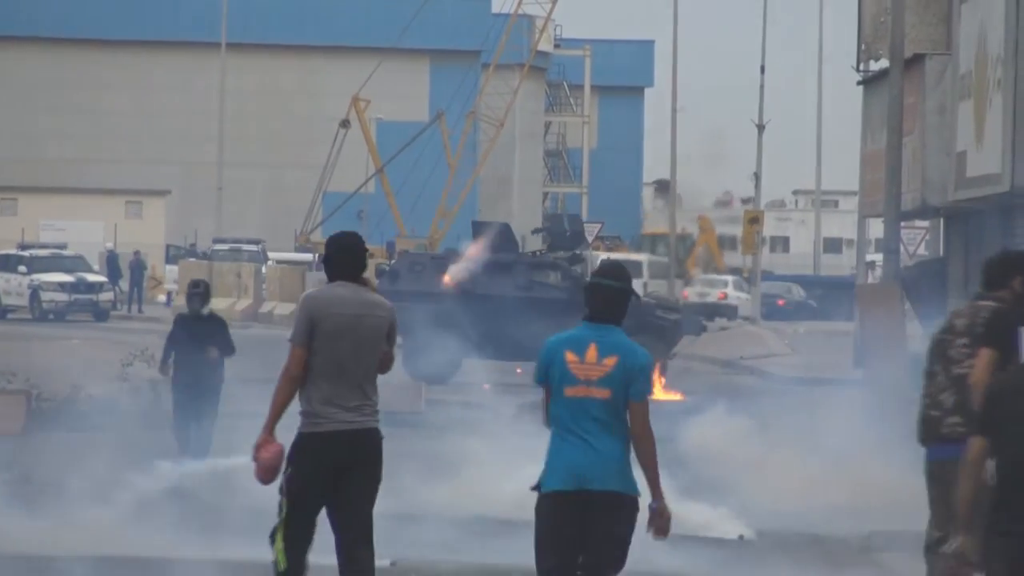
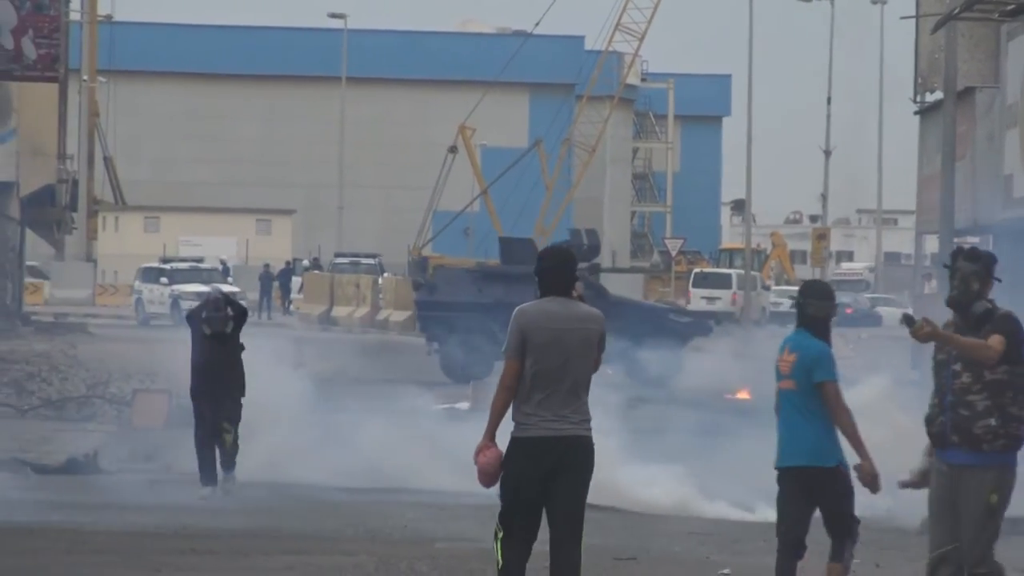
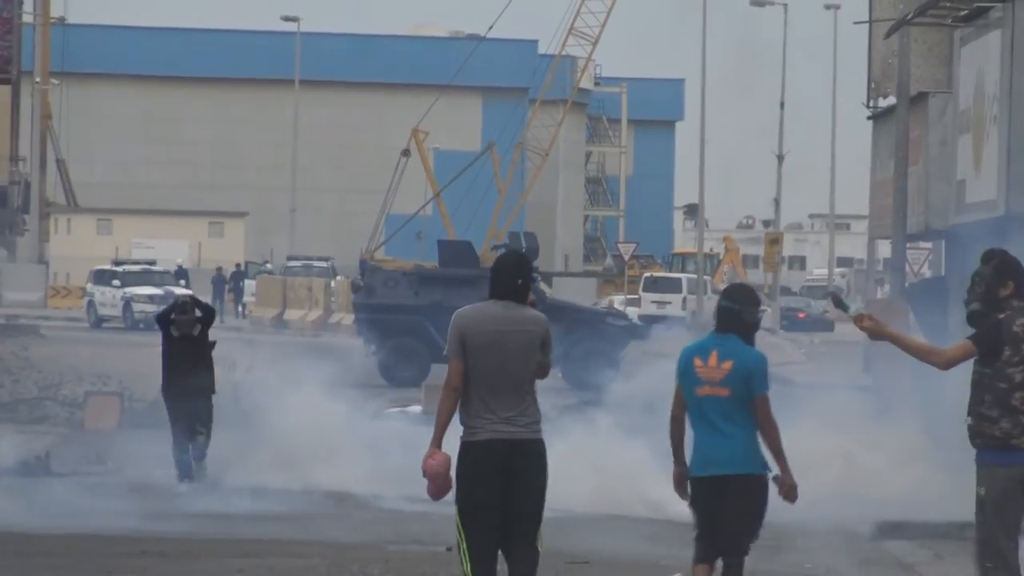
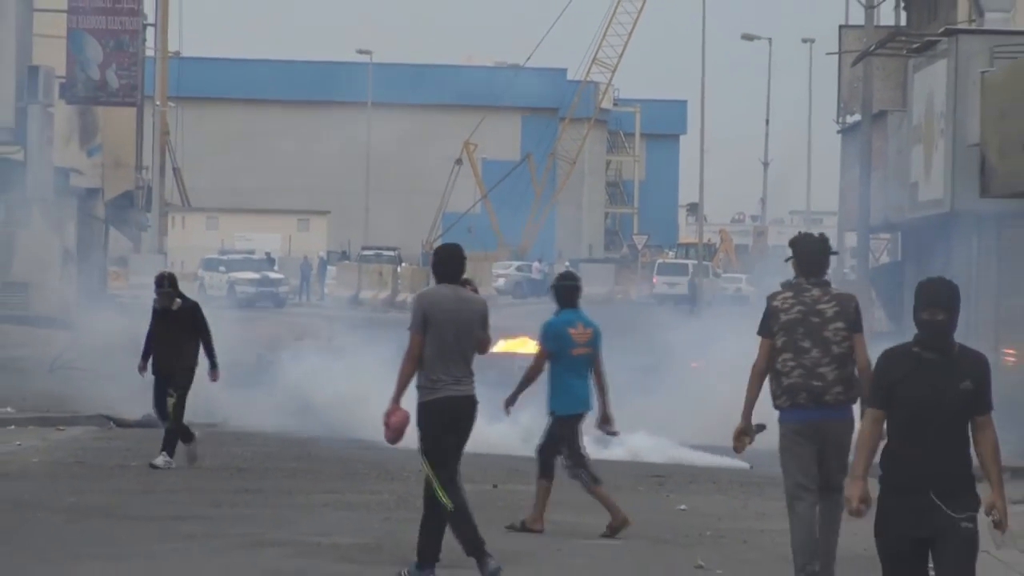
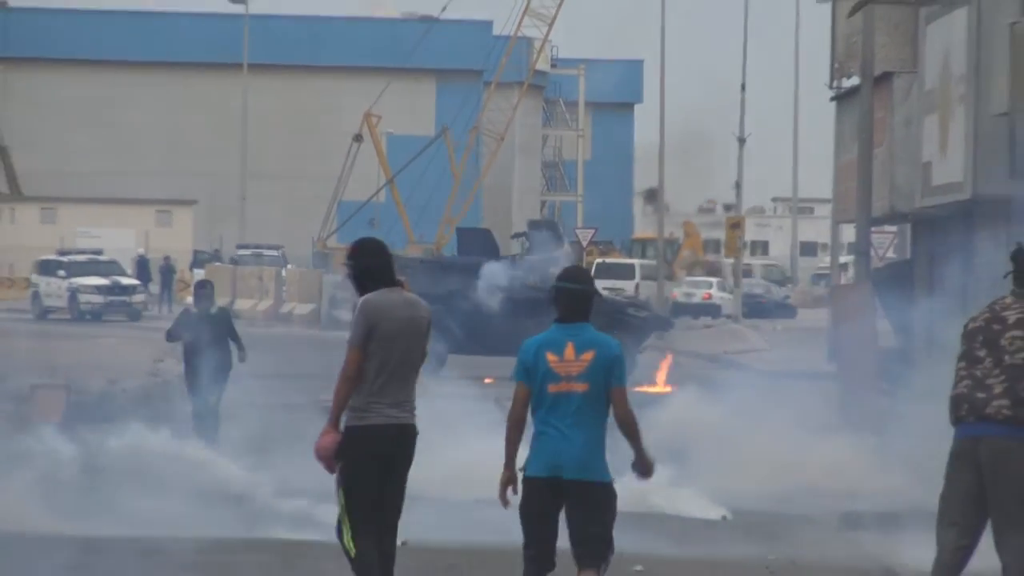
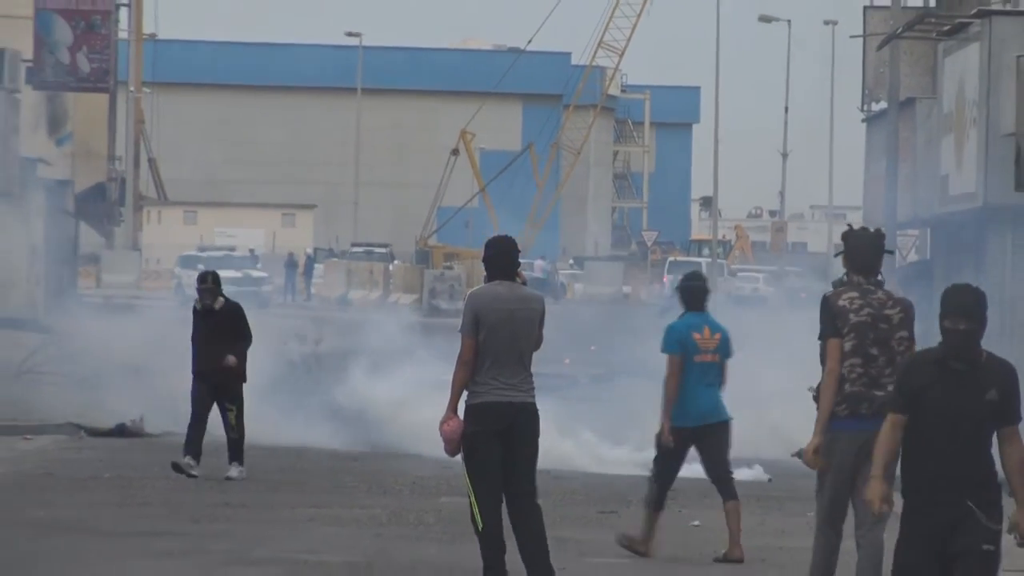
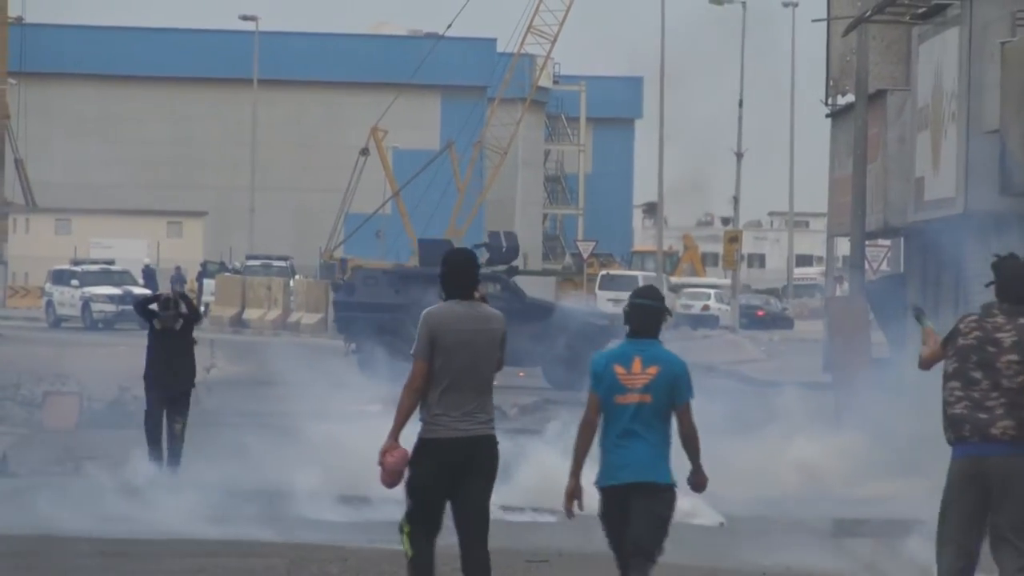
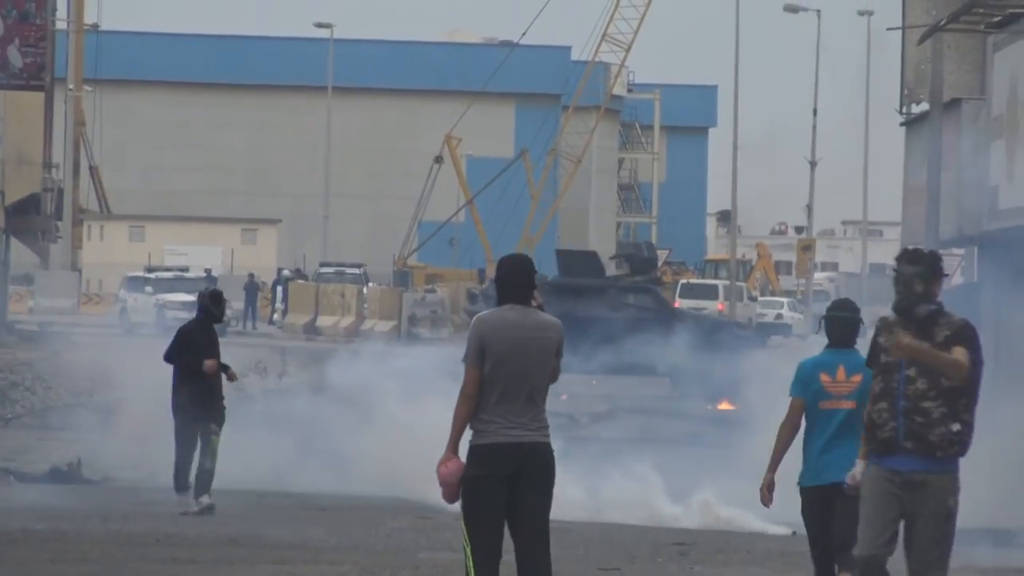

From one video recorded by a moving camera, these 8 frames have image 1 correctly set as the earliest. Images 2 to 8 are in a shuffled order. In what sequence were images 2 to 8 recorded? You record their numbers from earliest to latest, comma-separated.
5, 7, 3, 2, 8, 6, 4
